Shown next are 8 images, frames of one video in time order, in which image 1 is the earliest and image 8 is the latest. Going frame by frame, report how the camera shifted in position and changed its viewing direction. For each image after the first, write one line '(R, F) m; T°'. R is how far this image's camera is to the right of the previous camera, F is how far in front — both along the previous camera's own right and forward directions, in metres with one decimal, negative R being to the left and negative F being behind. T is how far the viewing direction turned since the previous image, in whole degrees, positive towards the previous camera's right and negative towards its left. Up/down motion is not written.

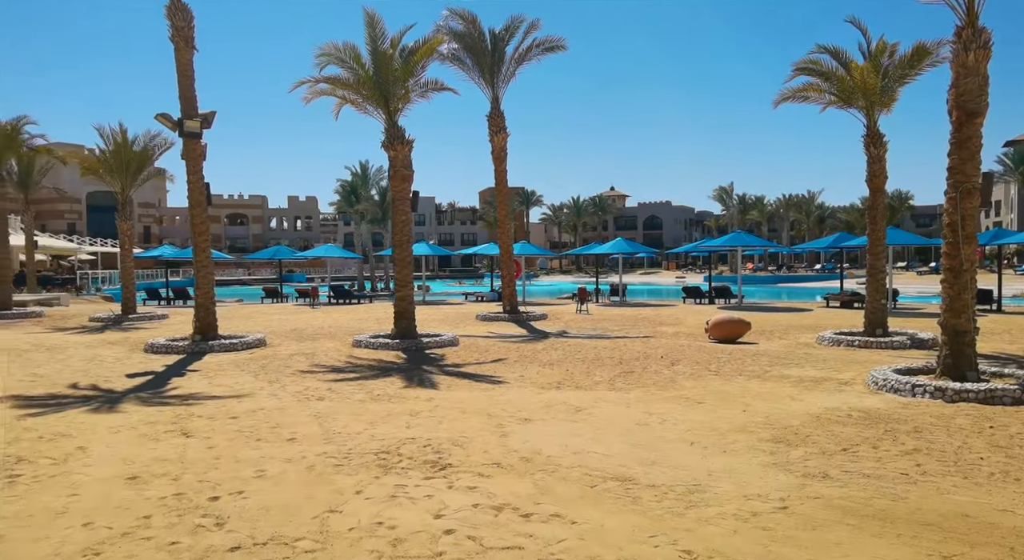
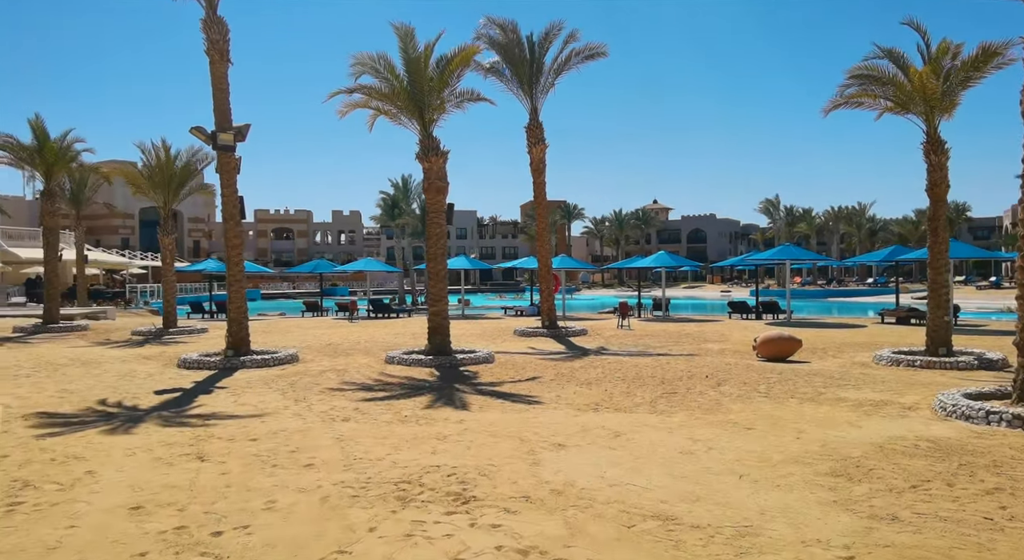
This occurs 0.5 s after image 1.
(+0.1, +0.5) m; -3°
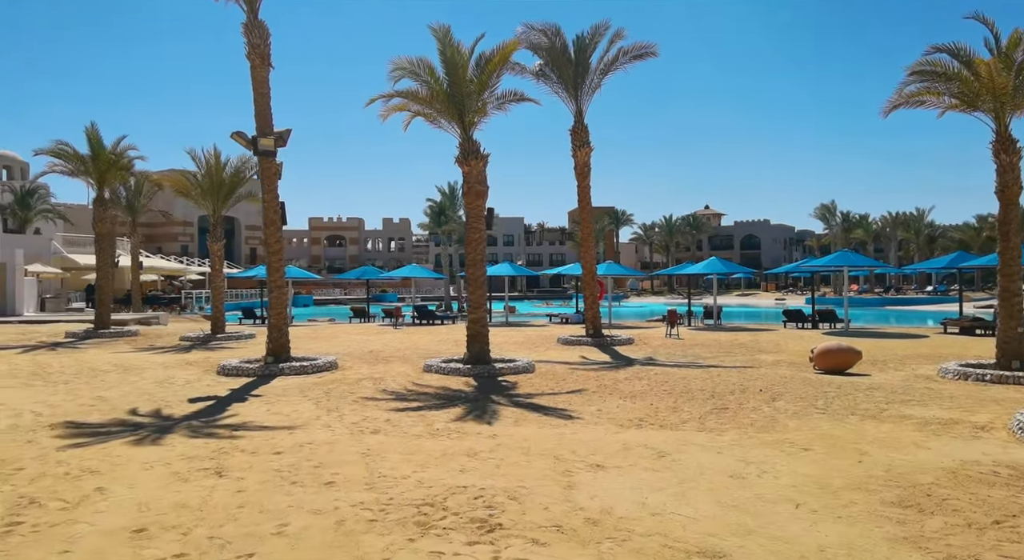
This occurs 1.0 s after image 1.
(+0.1, +0.5) m; -4°
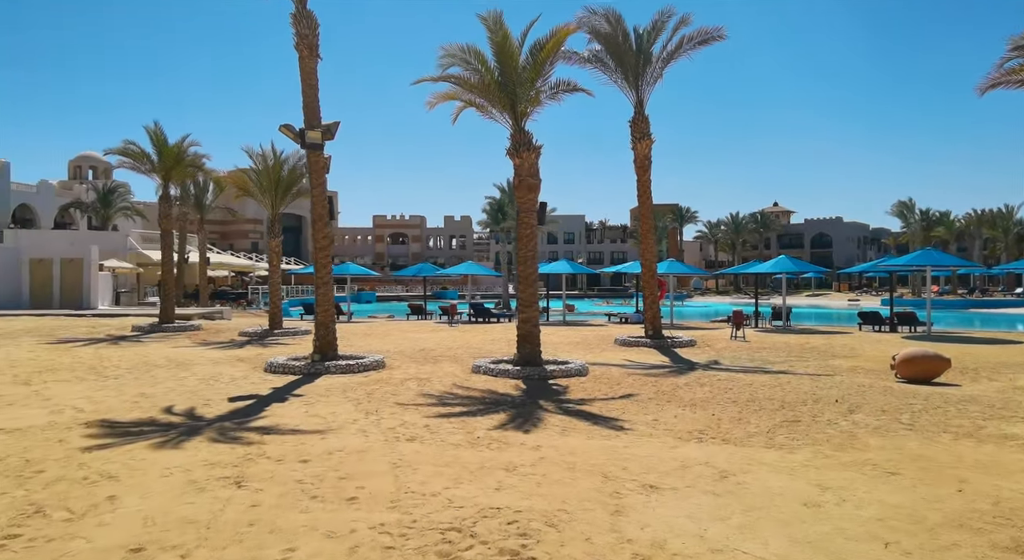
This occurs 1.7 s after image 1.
(+0.2, +0.7) m; -5°
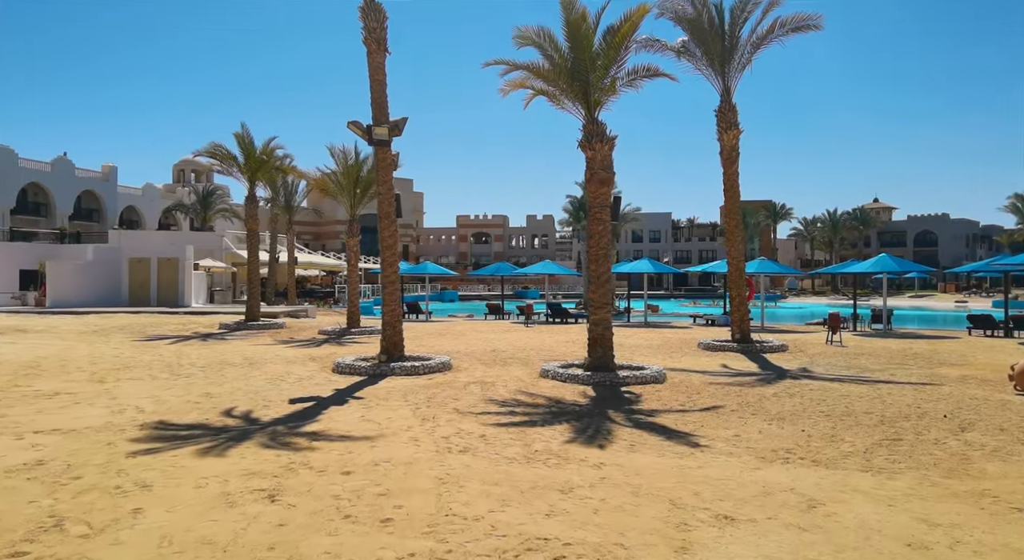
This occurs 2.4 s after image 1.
(+0.2, +0.6) m; -7°
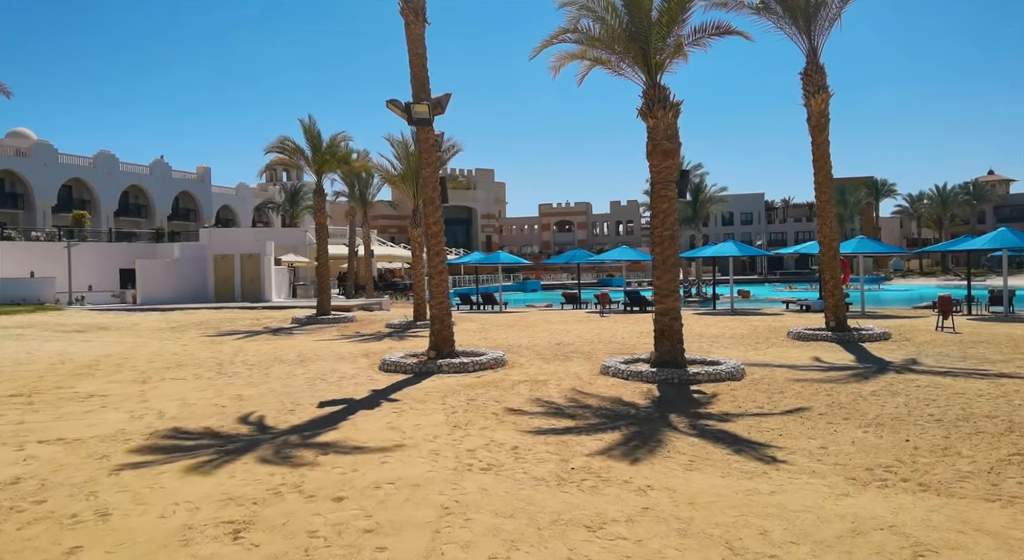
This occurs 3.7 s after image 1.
(+0.5, +1.2) m; -7°
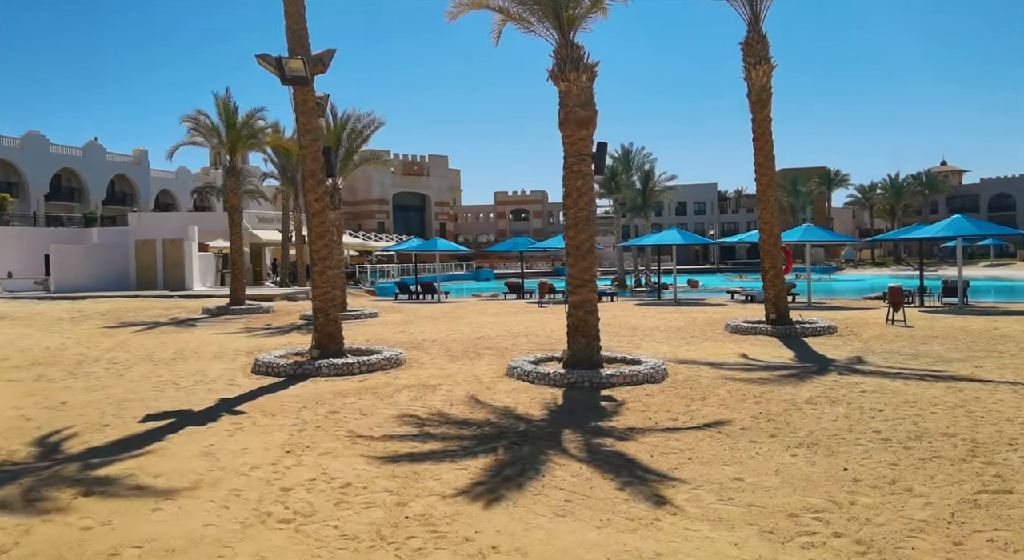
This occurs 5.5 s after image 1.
(+1.0, +1.5) m; +3°
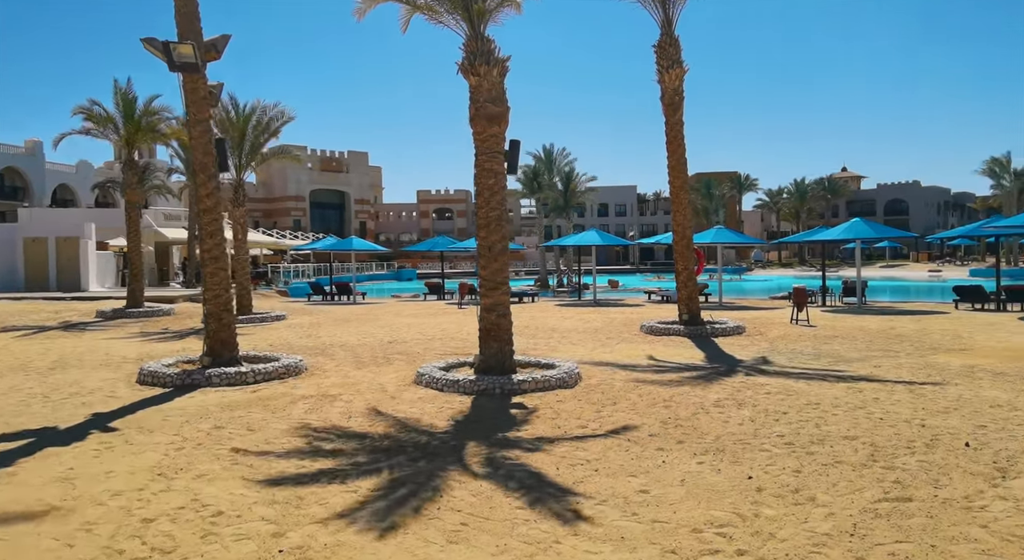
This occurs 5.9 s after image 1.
(+0.2, +0.3) m; +6°
